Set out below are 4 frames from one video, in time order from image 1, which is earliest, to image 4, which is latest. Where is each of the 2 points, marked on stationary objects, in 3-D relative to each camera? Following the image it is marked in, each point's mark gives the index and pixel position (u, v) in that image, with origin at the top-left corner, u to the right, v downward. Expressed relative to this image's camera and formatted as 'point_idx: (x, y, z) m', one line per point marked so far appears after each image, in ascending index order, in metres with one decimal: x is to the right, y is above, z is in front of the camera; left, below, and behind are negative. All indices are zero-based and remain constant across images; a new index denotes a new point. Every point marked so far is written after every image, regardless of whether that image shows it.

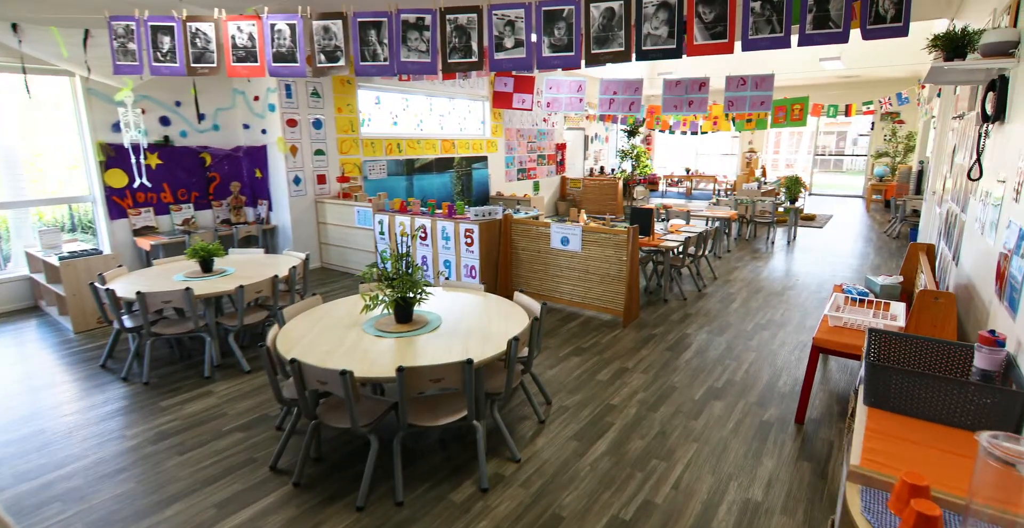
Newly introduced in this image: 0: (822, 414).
0: (+1.9, -0.9, +3.2) m
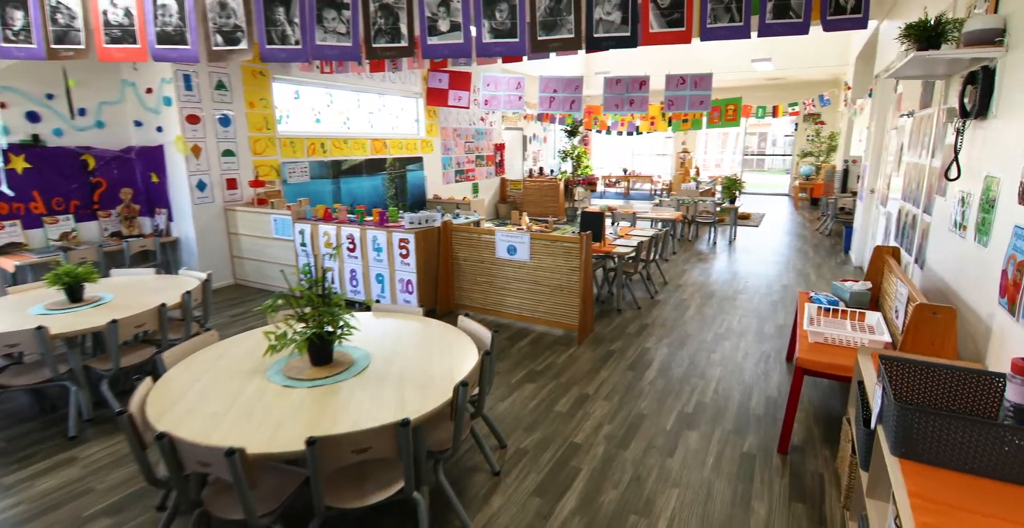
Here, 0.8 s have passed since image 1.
0: (+1.6, -1.0, +2.9) m
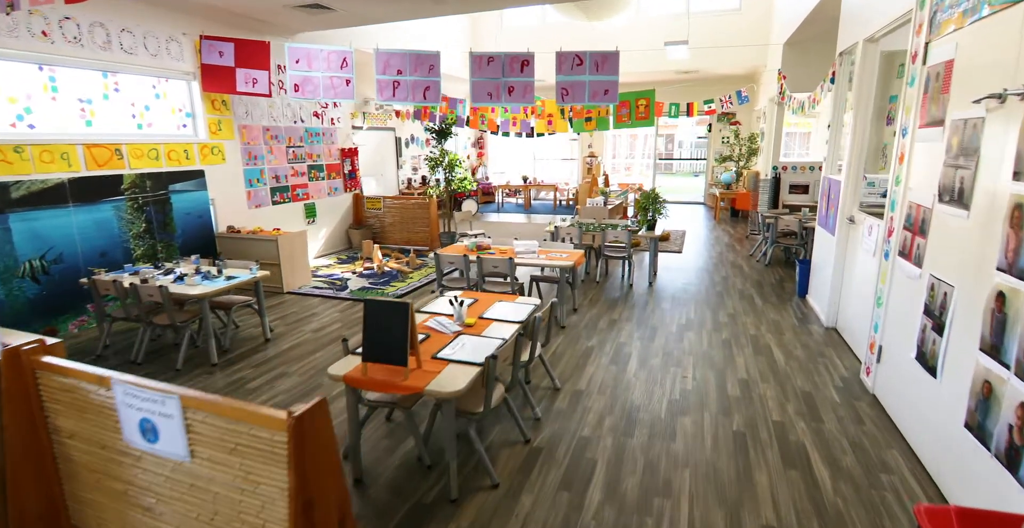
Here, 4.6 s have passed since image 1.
0: (+0.6, -1.6, +0.4) m
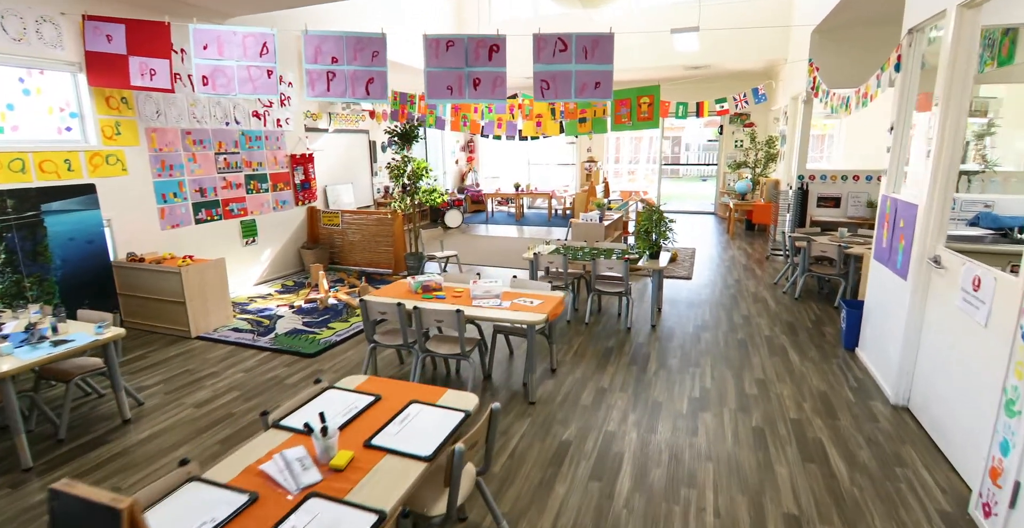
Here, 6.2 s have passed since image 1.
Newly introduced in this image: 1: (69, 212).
0: (+0.3, -1.9, -0.8) m
1: (-3.9, +0.4, +4.6) m
